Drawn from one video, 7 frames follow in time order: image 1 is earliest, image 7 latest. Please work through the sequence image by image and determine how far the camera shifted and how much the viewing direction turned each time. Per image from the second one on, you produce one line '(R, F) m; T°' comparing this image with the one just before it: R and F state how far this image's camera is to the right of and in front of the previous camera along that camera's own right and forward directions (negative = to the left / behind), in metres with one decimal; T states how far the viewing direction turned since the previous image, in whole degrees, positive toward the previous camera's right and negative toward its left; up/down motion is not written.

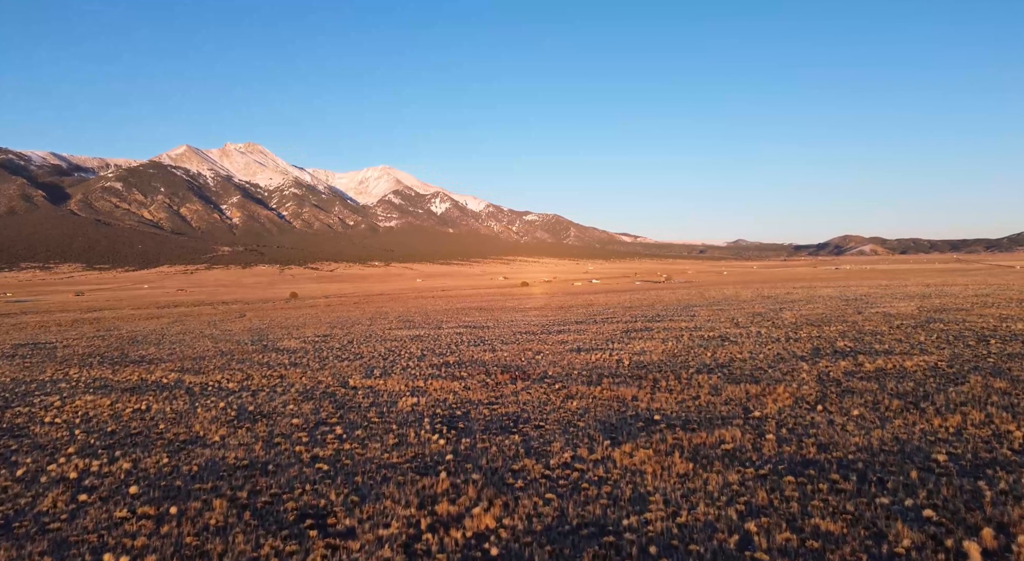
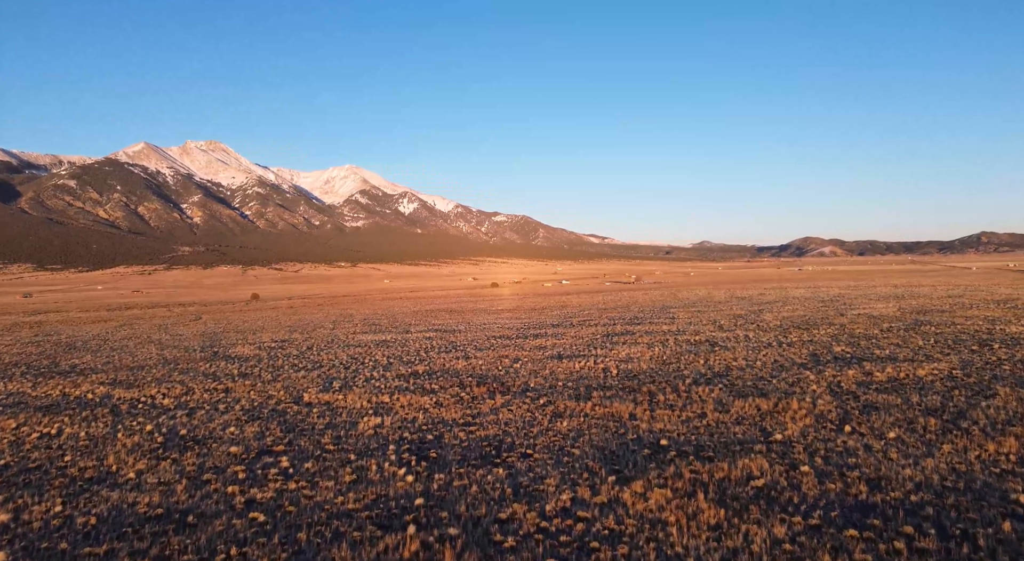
(-0.2, +1.9) m; +3°
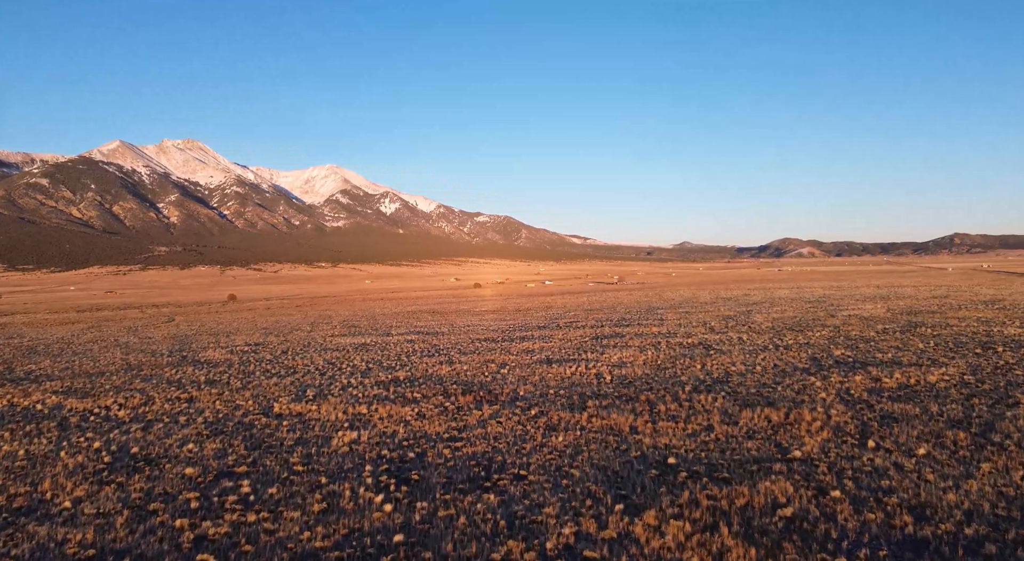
(-0.2, +1.1) m; +2°
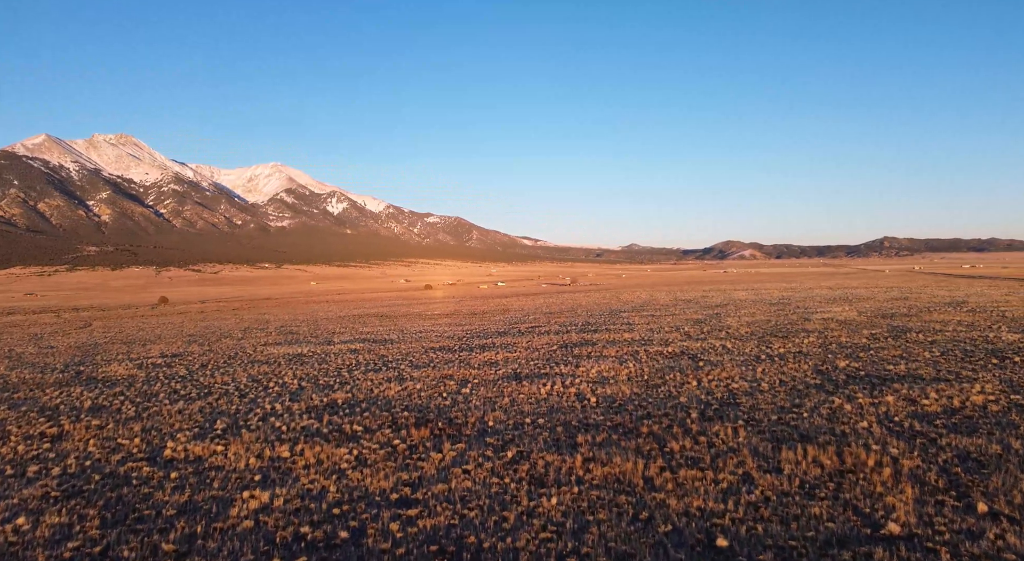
(-0.3, +3.0) m; +5°
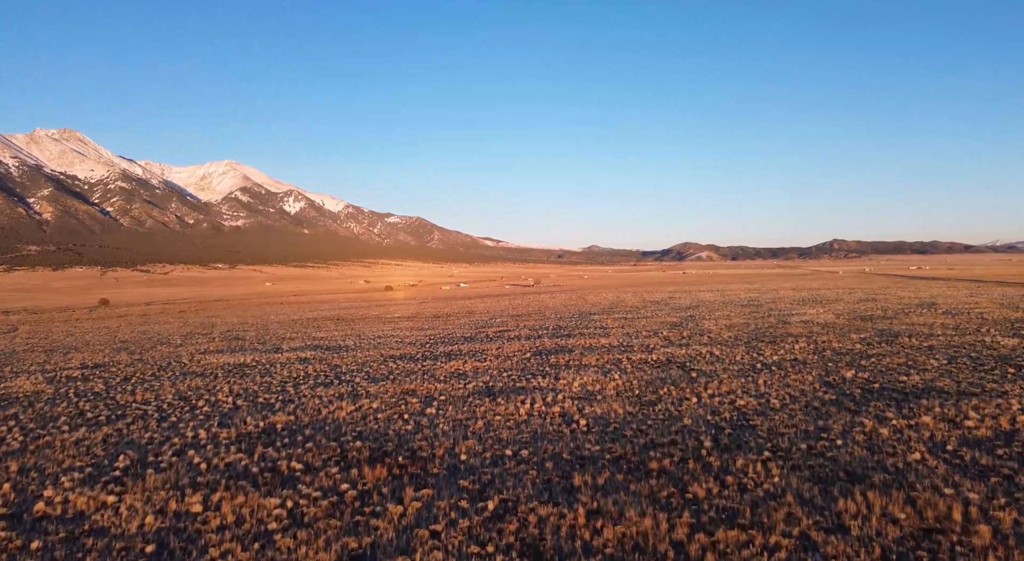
(-0.3, +2.2) m; +4°
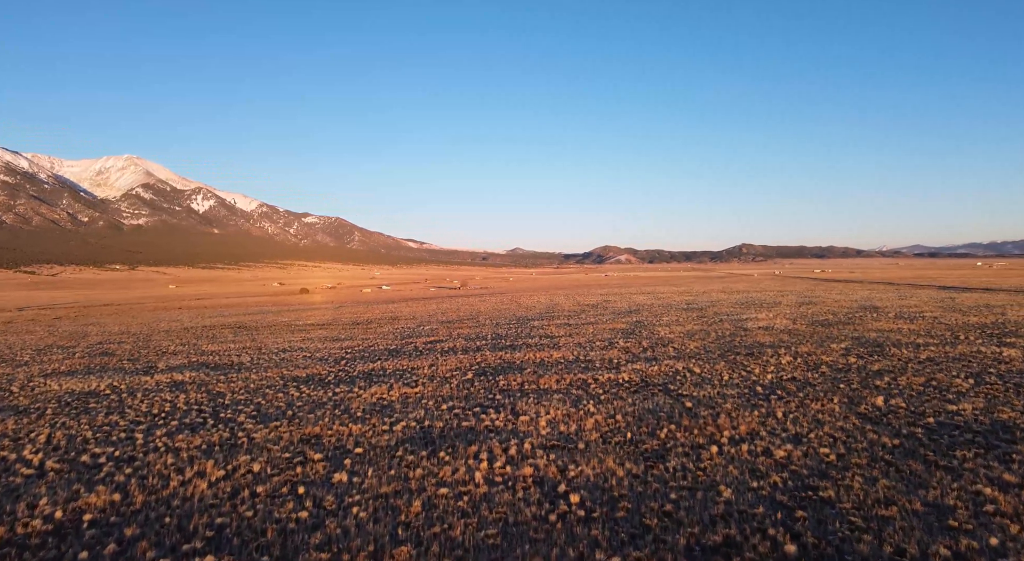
(-0.4, +4.1) m; +8°
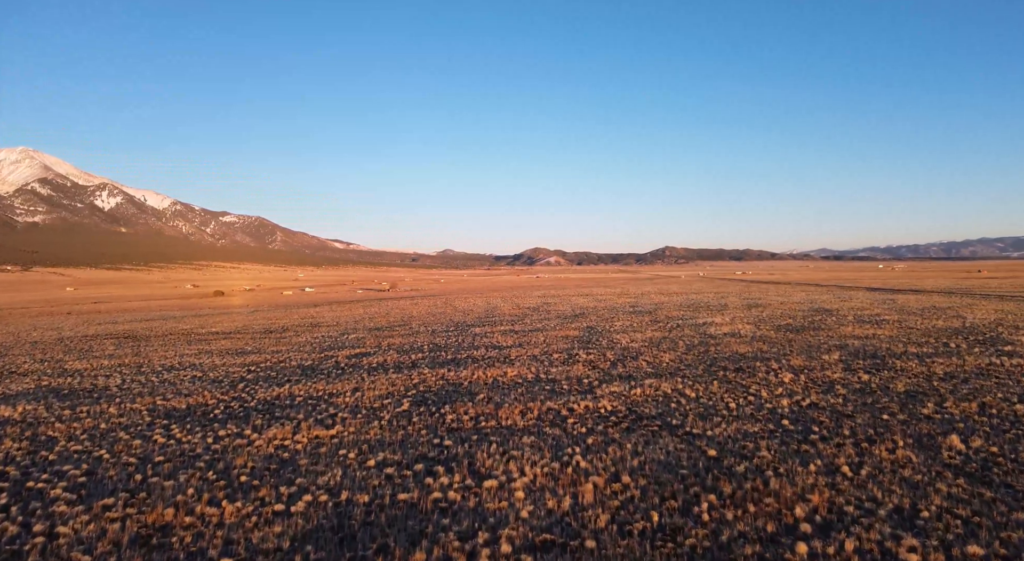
(-0.5, +3.8) m; +7°
